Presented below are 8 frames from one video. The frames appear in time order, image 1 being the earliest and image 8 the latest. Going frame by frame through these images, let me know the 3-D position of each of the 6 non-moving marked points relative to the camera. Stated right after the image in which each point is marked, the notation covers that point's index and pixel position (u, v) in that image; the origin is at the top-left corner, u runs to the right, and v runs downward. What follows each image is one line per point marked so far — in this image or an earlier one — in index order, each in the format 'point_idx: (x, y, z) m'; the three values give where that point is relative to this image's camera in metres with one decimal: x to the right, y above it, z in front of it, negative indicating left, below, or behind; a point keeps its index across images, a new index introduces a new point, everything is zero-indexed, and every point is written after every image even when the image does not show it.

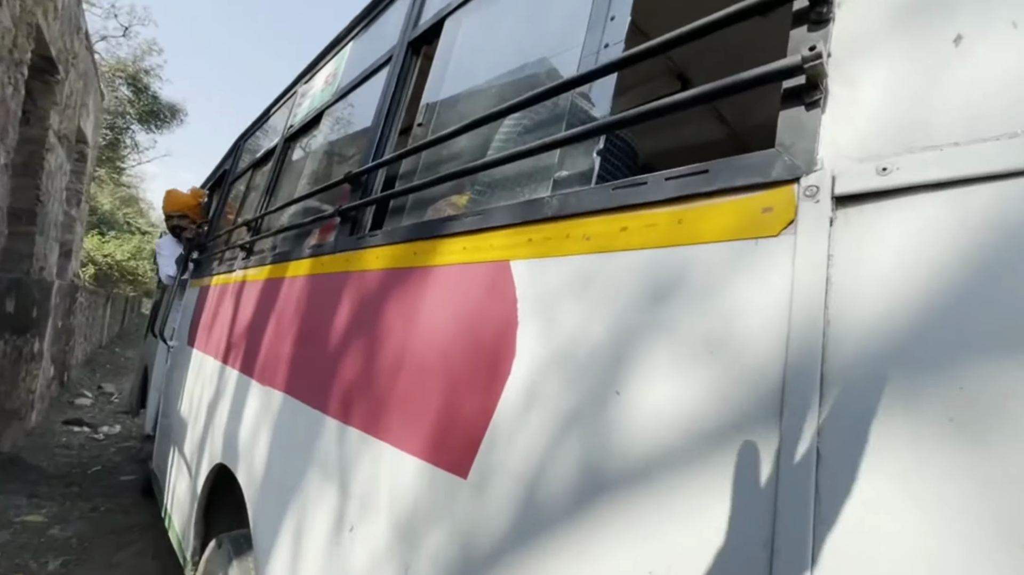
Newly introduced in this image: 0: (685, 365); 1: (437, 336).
0: (+0.2, -0.1, +0.6) m
1: (-0.2, -0.1, +1.0) m
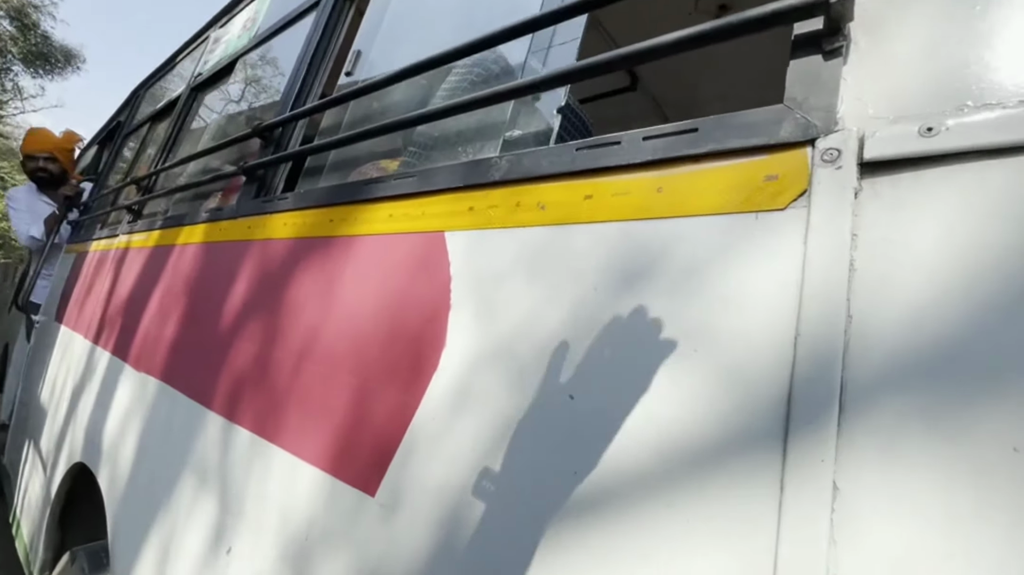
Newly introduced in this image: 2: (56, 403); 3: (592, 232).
0: (+0.1, -0.1, +0.5) m
1: (-0.3, -0.1, +0.8) m
2: (-2.1, -0.5, +2.2) m
3: (+0.1, +0.1, +0.6) m
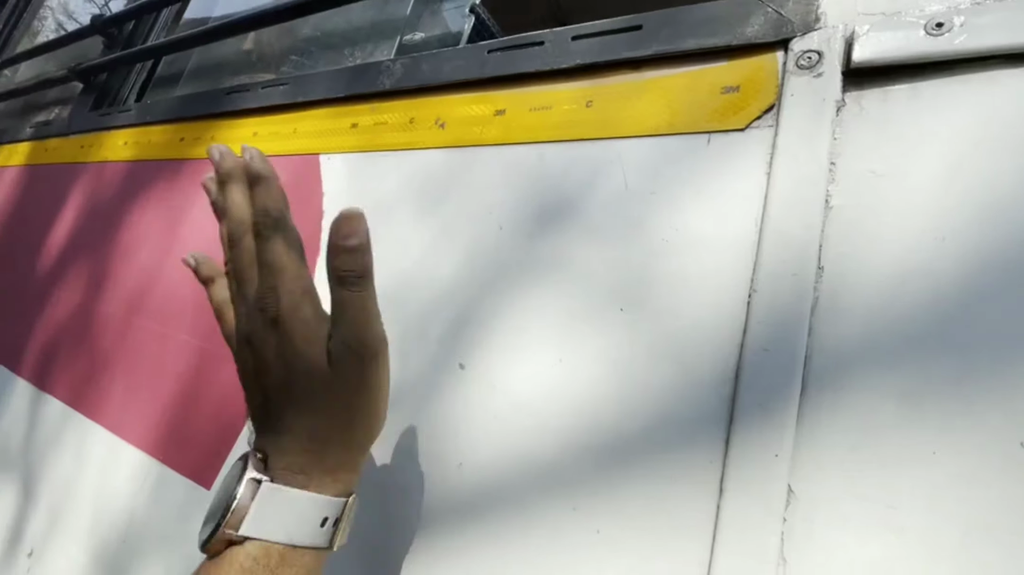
0: (0.0, 0.0, +0.4) m
1: (-0.4, 0.0, +0.7) m
2: (-2.5, -0.3, +1.8) m
3: (0.0, +0.1, +0.4) m
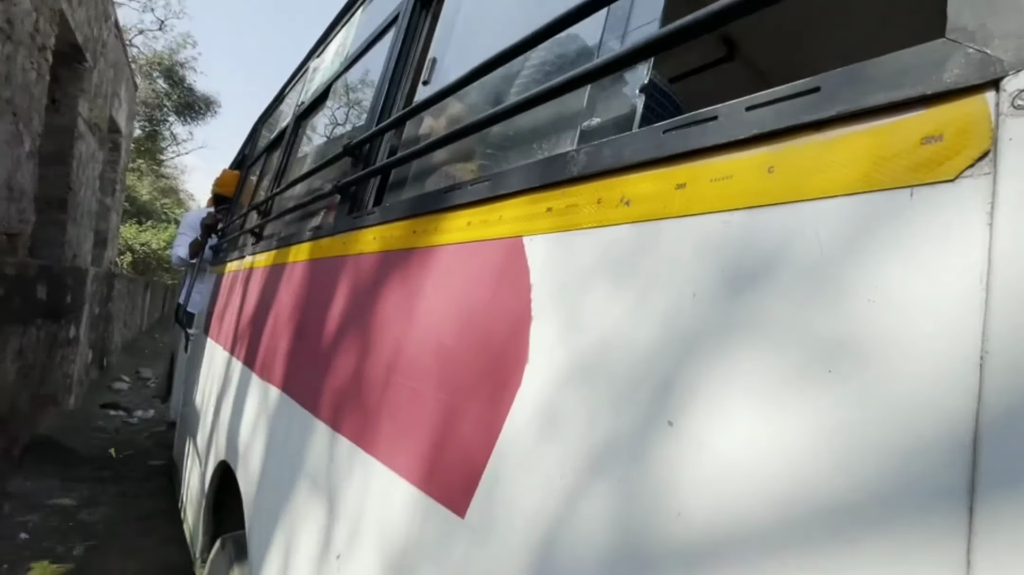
0: (+0.2, -0.1, +0.4) m
1: (-0.1, -0.1, +0.8) m
2: (-1.6, -0.6, +2.6) m
3: (+0.2, +0.1, +0.5) m
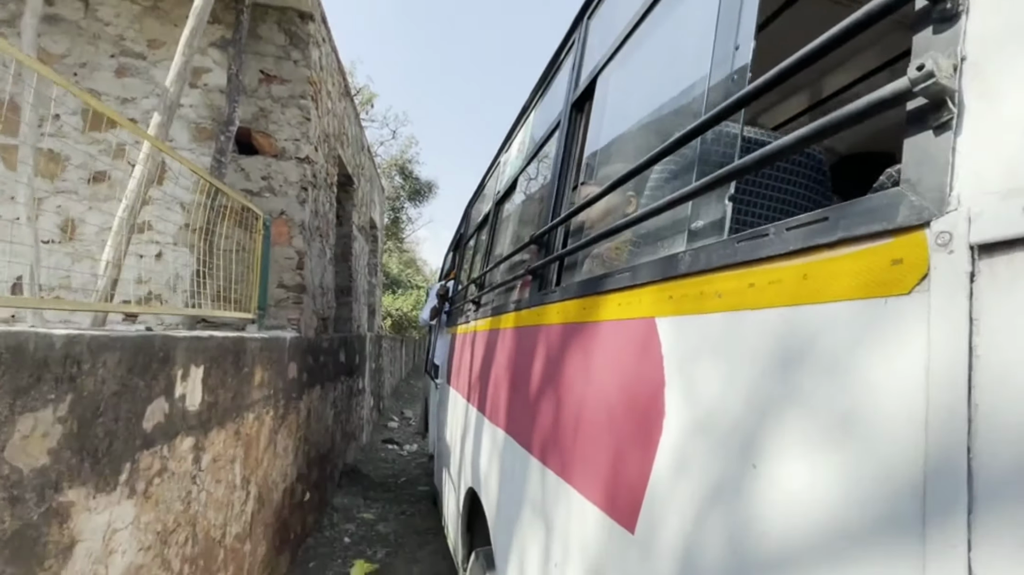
0: (+0.3, -0.2, +0.5) m
1: (+0.2, -0.2, +1.1) m
2: (-0.4, -1.0, +3.2) m
3: (+0.3, 0.0, +0.7) m
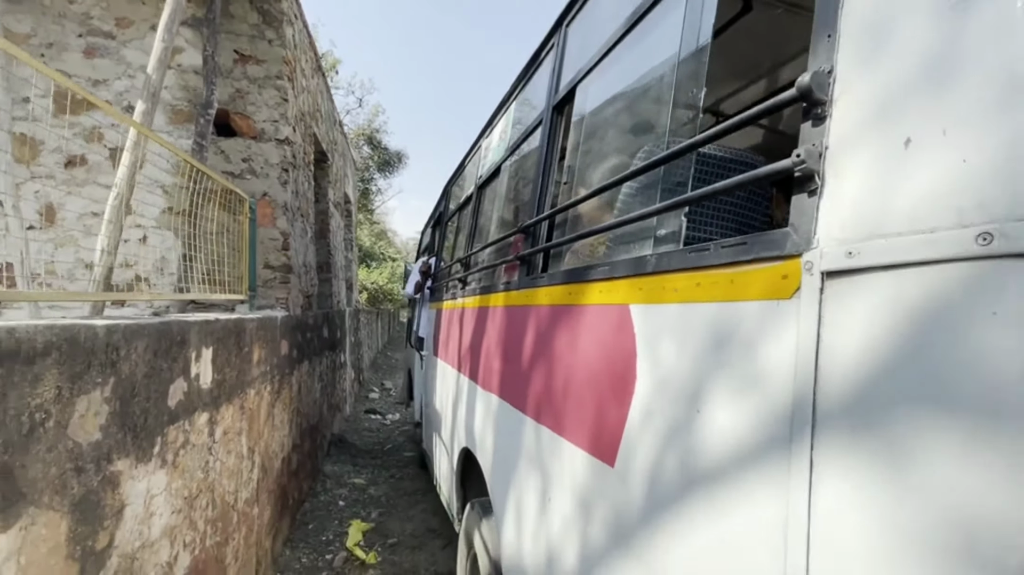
0: (+0.4, -0.2, +0.8) m
1: (+0.2, -0.2, +1.4) m
2: (-0.5, -0.9, +3.5) m
3: (+0.4, 0.0, +0.9) m
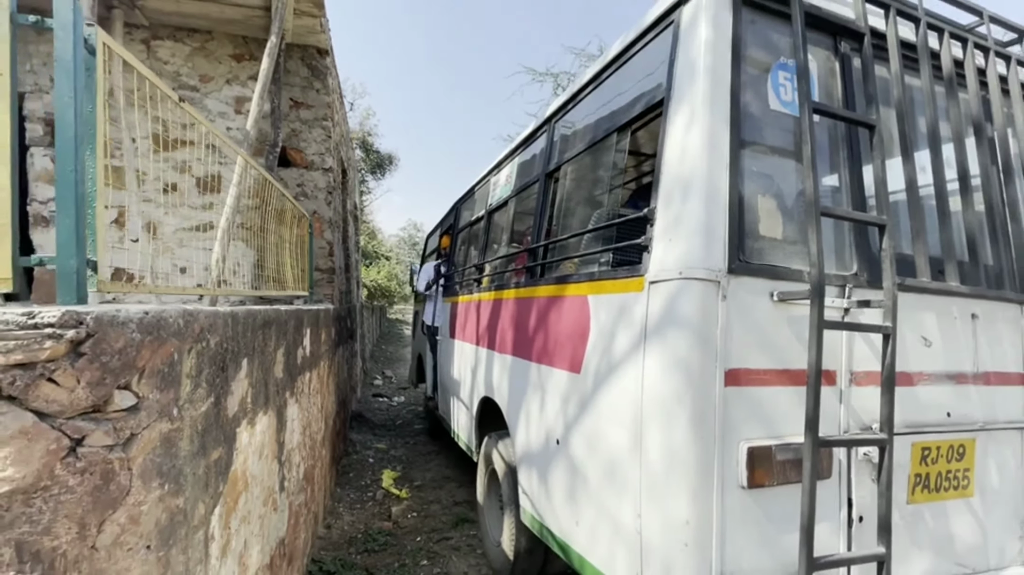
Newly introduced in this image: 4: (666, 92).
0: (+0.5, -0.2, +2.1) m
1: (+0.3, -0.2, +2.6) m
2: (-0.5, -0.9, +4.7) m
3: (+0.5, 0.0, +2.2) m
4: (+0.7, +0.9, +2.1) m
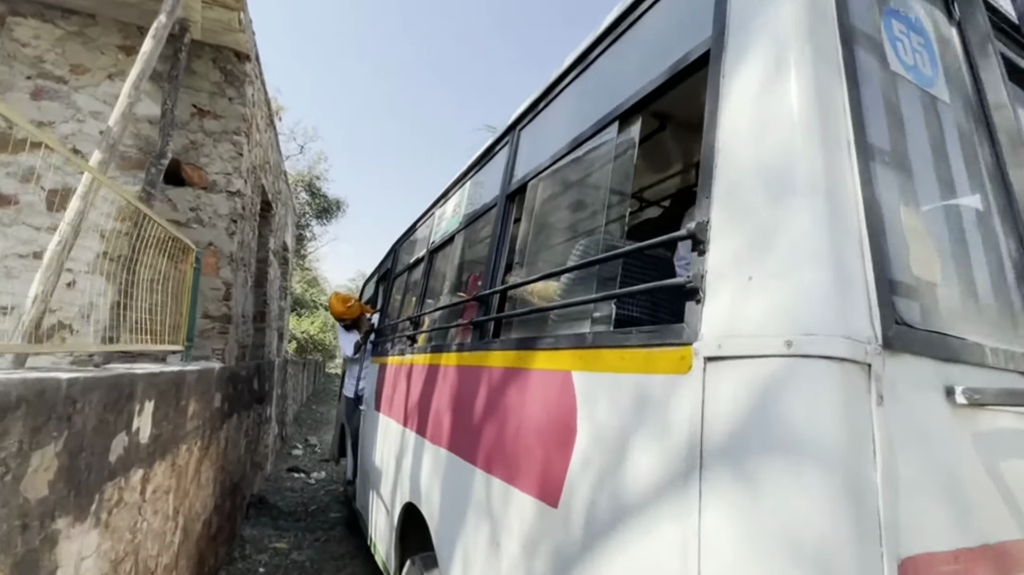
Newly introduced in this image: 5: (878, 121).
0: (+0.3, -0.4, +1.1) m
1: (+0.1, -0.4, +1.6) m
2: (-0.9, -1.3, +3.6) m
3: (+0.3, -0.2, +1.2) m
4: (+0.5, +0.7, +1.3) m
5: (+0.9, +0.4, +1.1) m
